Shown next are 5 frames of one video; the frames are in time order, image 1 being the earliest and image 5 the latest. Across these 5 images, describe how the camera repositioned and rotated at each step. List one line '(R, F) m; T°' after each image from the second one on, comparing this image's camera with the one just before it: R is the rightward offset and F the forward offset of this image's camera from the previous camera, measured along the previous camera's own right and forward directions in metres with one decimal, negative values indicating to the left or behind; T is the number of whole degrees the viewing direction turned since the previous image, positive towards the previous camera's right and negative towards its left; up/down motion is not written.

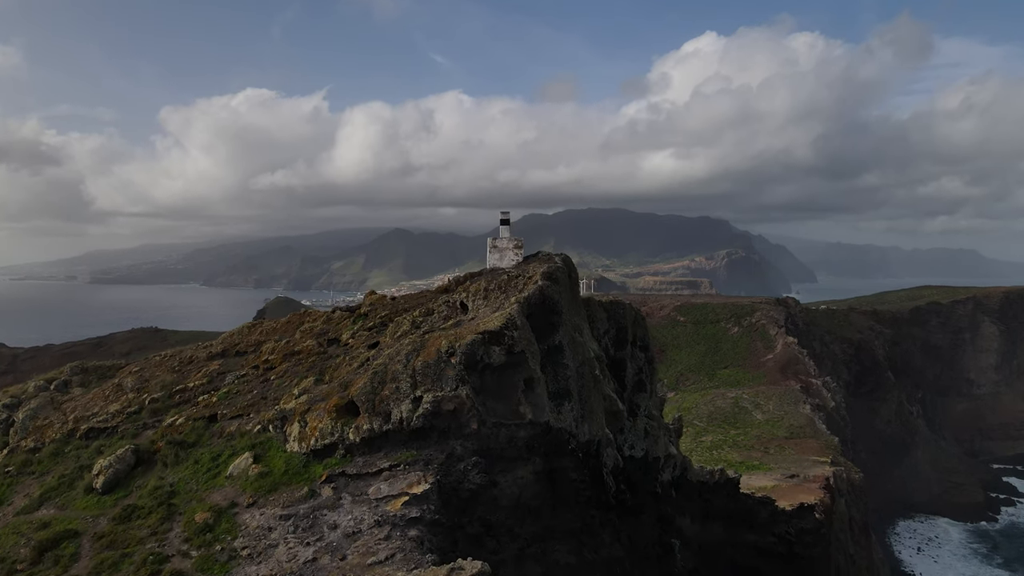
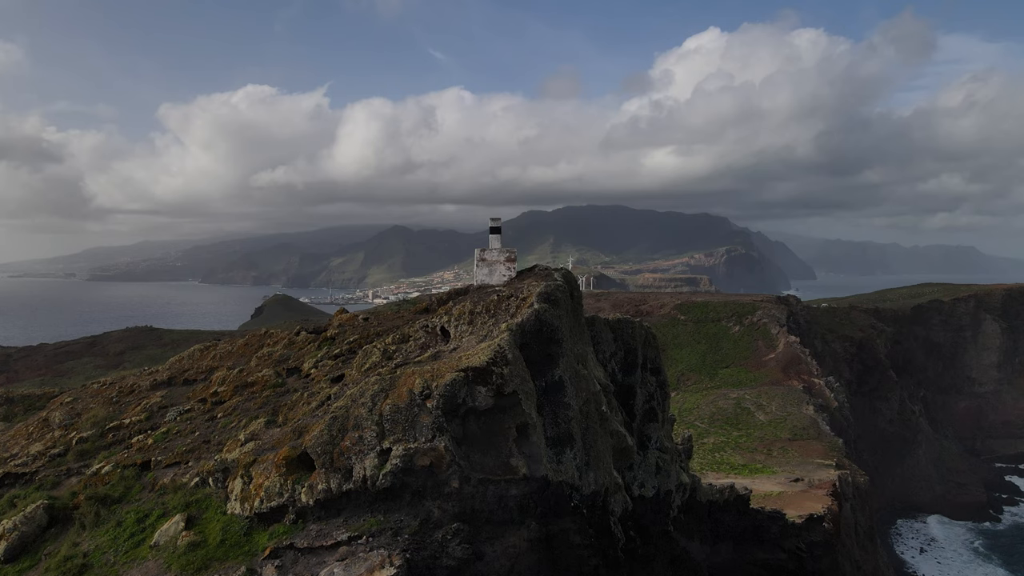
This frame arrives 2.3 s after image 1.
(+0.1, +1.6) m; 0°
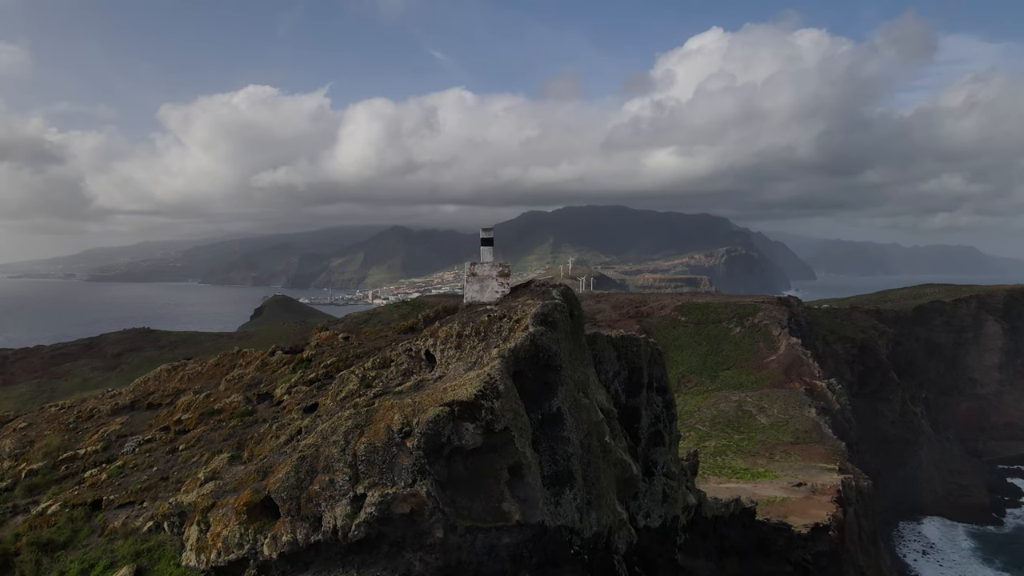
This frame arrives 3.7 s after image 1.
(+0.1, +0.8) m; 0°
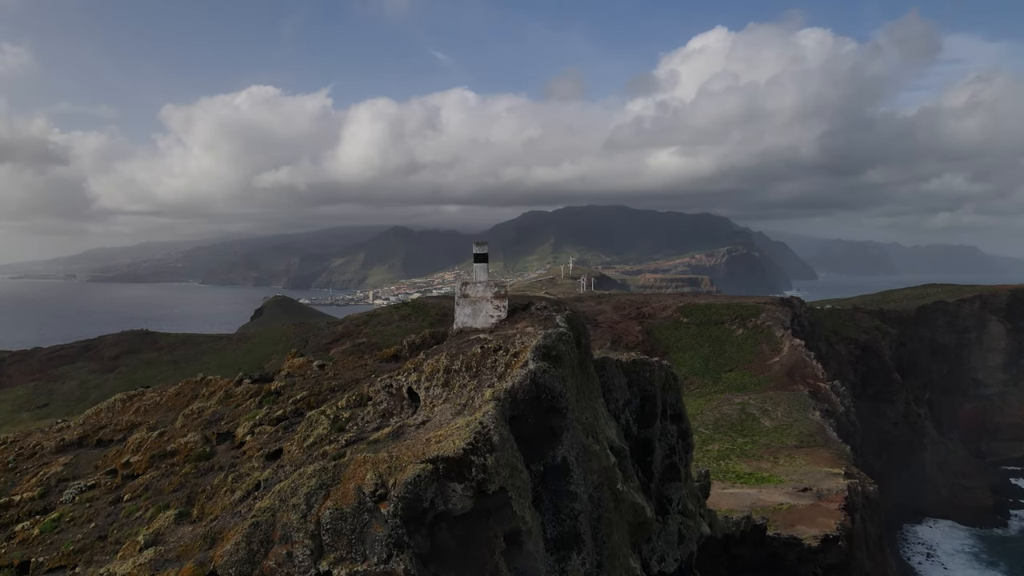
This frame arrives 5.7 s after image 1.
(0.0, +1.1) m; 0°
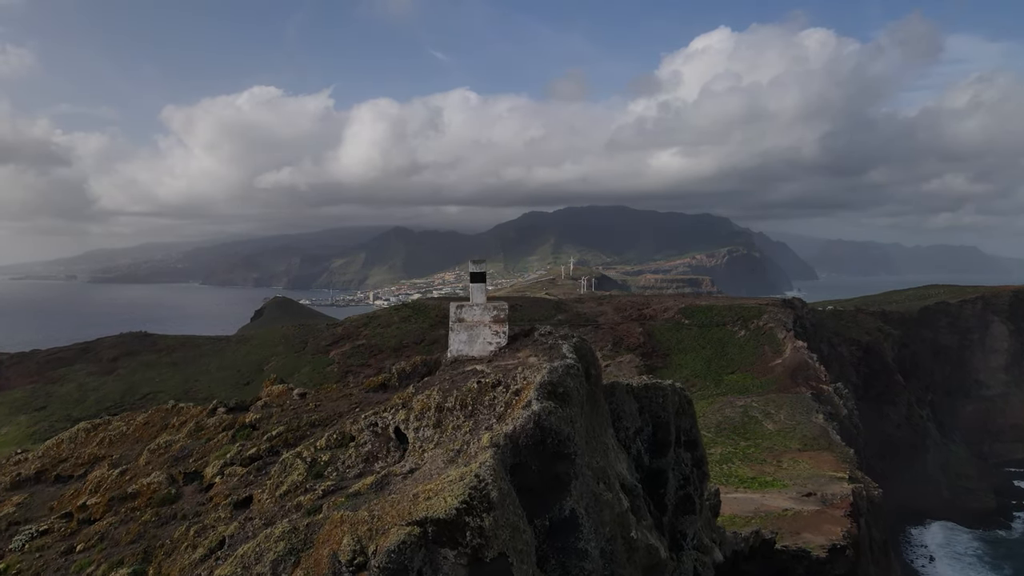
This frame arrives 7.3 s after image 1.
(0.0, +0.7) m; 0°
